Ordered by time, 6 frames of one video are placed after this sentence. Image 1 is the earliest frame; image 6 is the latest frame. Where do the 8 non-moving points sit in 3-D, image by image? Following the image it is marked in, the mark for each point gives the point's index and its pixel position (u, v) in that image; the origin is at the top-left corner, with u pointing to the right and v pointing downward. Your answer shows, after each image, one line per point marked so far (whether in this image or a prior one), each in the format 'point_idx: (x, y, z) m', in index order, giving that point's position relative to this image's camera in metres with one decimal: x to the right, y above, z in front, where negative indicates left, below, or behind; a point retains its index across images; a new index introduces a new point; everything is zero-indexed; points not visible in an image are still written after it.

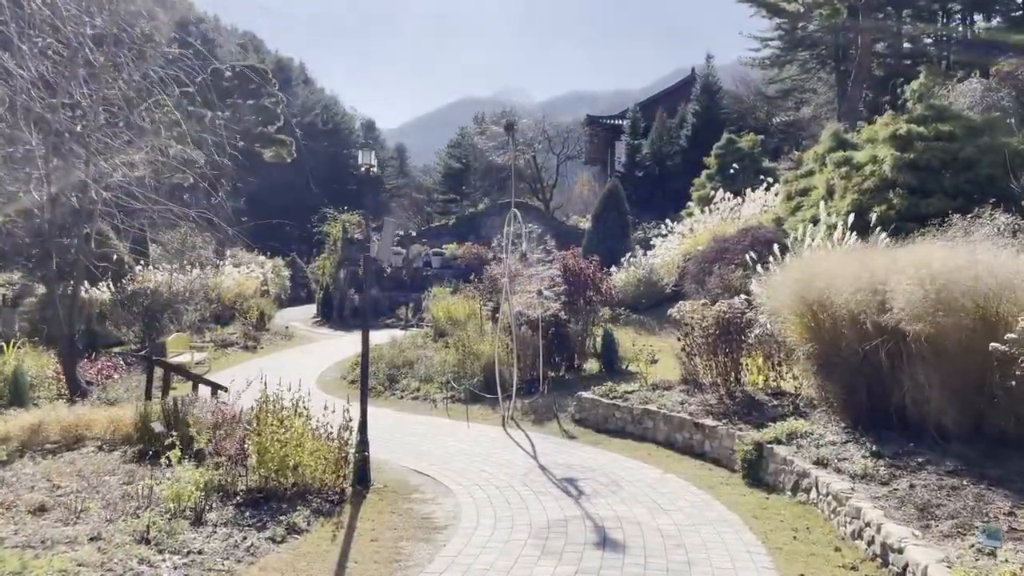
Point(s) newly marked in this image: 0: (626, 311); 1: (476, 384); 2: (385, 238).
0: (+2.5, -0.5, +17.1) m
1: (-0.5, -1.4, +11.9) m
2: (-1.1, +0.4, +6.8) m
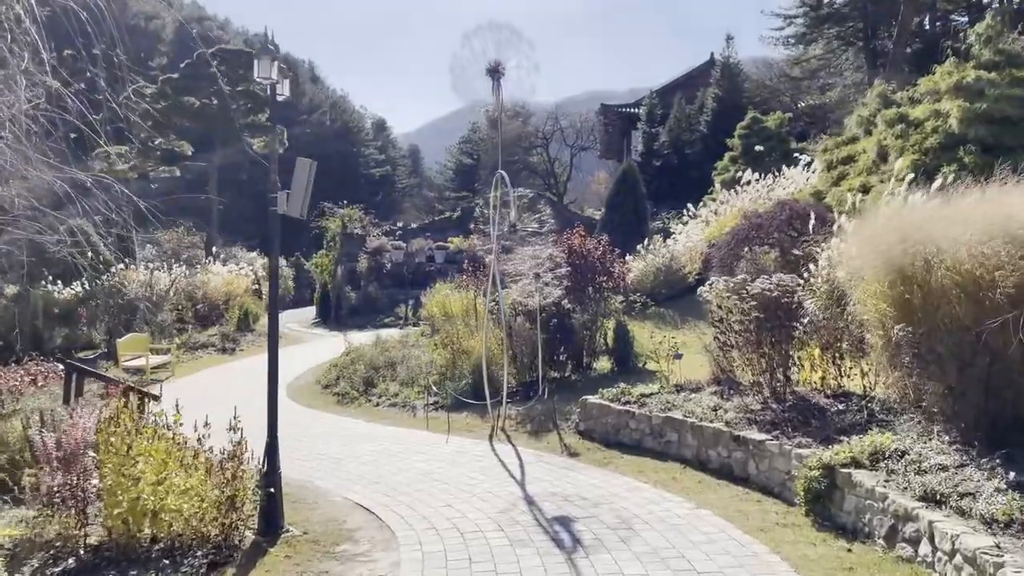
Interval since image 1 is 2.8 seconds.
0: (+2.5, -0.3, +15.1) m
1: (-0.6, -1.2, +9.9) m
2: (-1.4, +0.6, +4.9) m
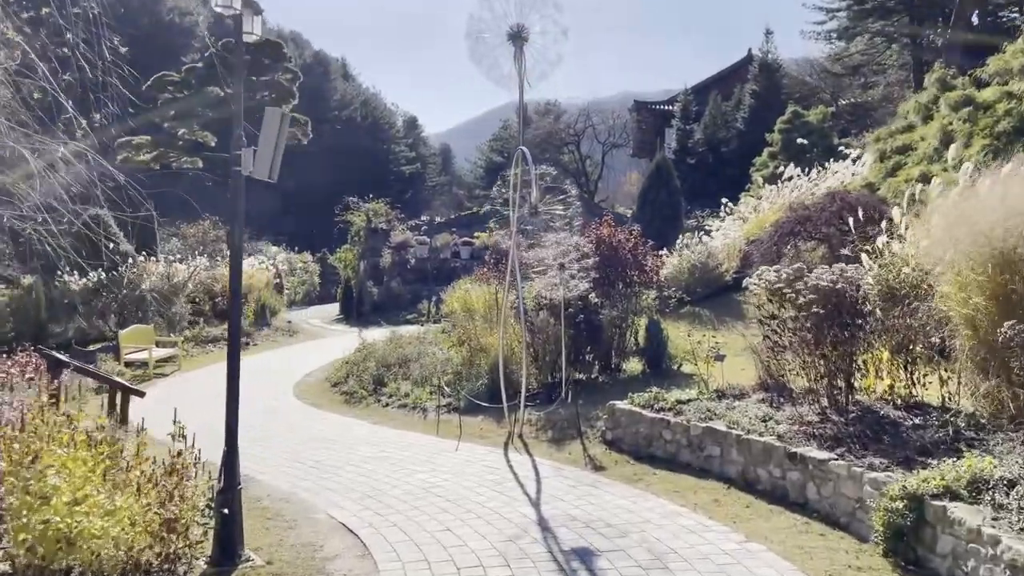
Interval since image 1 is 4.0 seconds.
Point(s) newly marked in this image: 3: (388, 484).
0: (+3.0, -0.2, +14.1) m
1: (-0.4, -1.1, +9.0) m
2: (-1.3, +0.7, +4.1) m
3: (-0.9, -1.5, +5.9) m
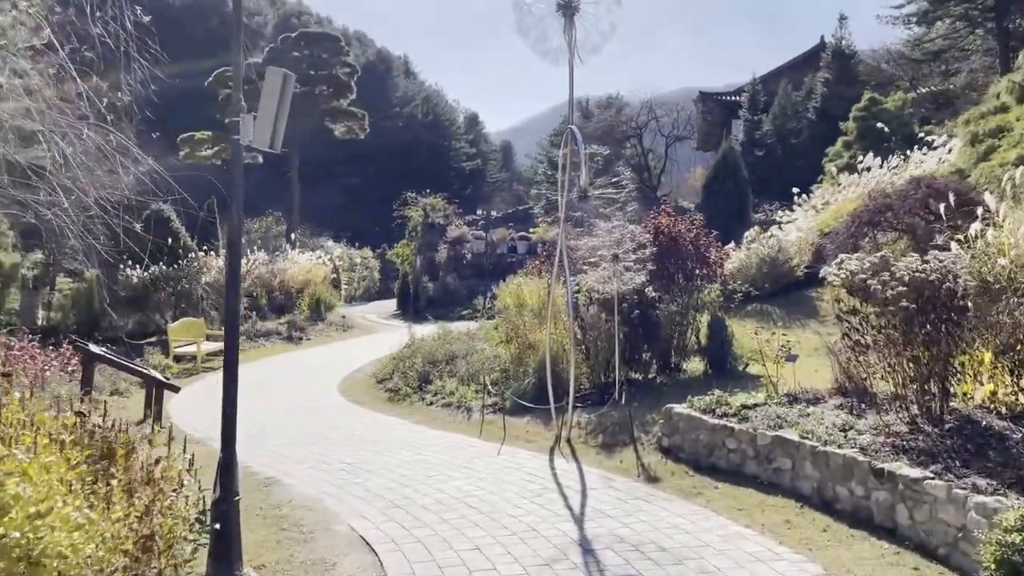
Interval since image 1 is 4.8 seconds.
0: (+3.9, -0.1, +13.2) m
1: (+0.2, -1.1, +8.5) m
2: (-1.1, +0.8, +3.6) m
3: (-0.6, -1.4, +5.4) m
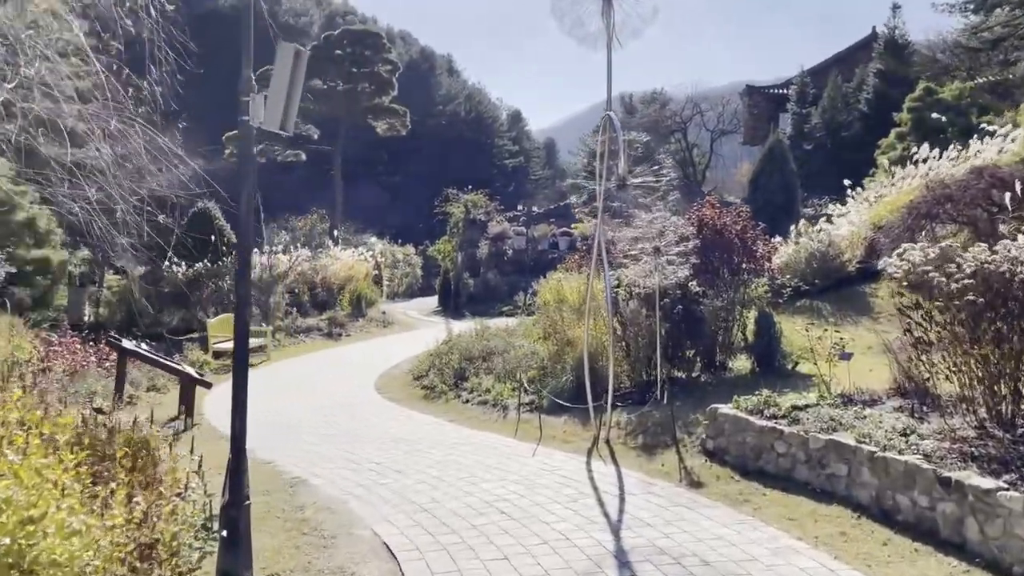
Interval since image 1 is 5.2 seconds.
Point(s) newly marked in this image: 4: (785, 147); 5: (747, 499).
0: (+4.5, -0.1, +12.7) m
1: (+0.6, -1.0, +8.2) m
2: (-1.0, +0.9, +3.4) m
3: (-0.4, -1.4, +5.2) m
4: (+6.8, +3.5, +19.7) m
5: (+1.5, -1.3, +5.0) m
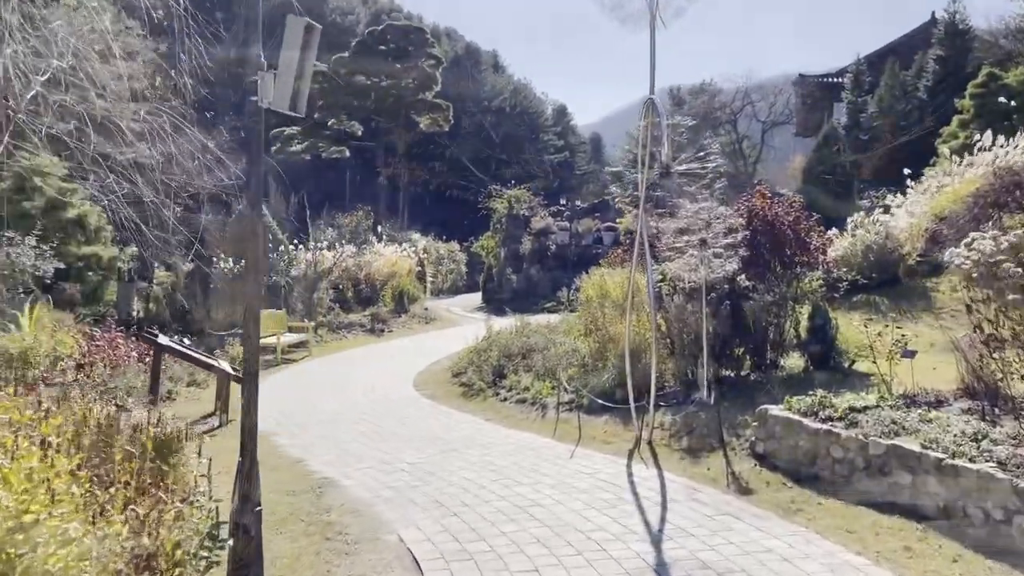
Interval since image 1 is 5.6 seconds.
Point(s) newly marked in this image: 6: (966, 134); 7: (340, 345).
0: (+5.2, 0.0, +12.2) m
1: (+0.9, -1.0, +7.9) m
2: (-0.9, +0.9, +3.1) m
3: (-0.2, -1.3, +4.9) m
4: (+7.8, +3.7, +19.0) m
5: (+1.7, -1.3, +4.6) m
6: (+11.1, +3.8, +19.5) m
7: (-3.0, -1.0, +14.0) m
